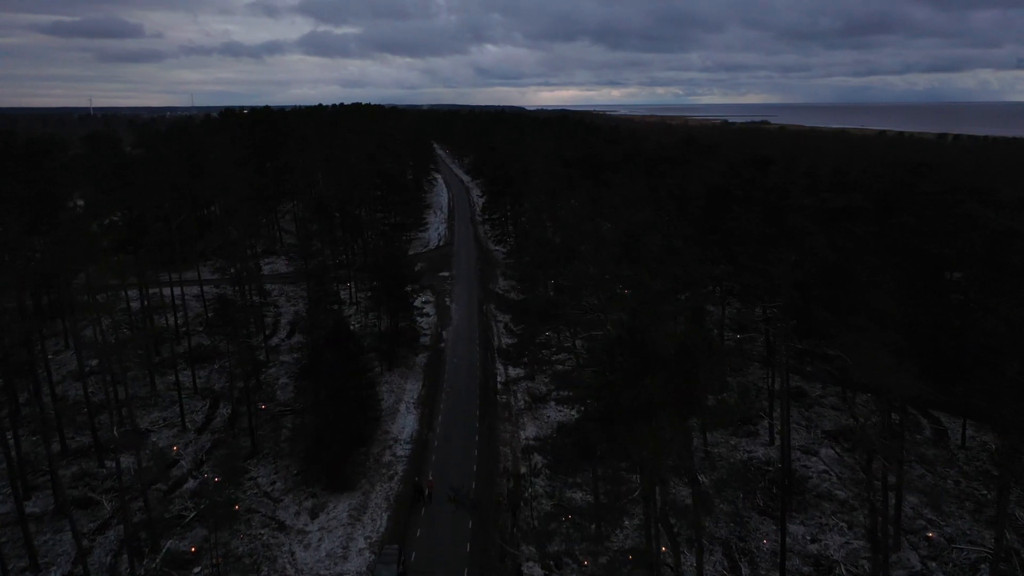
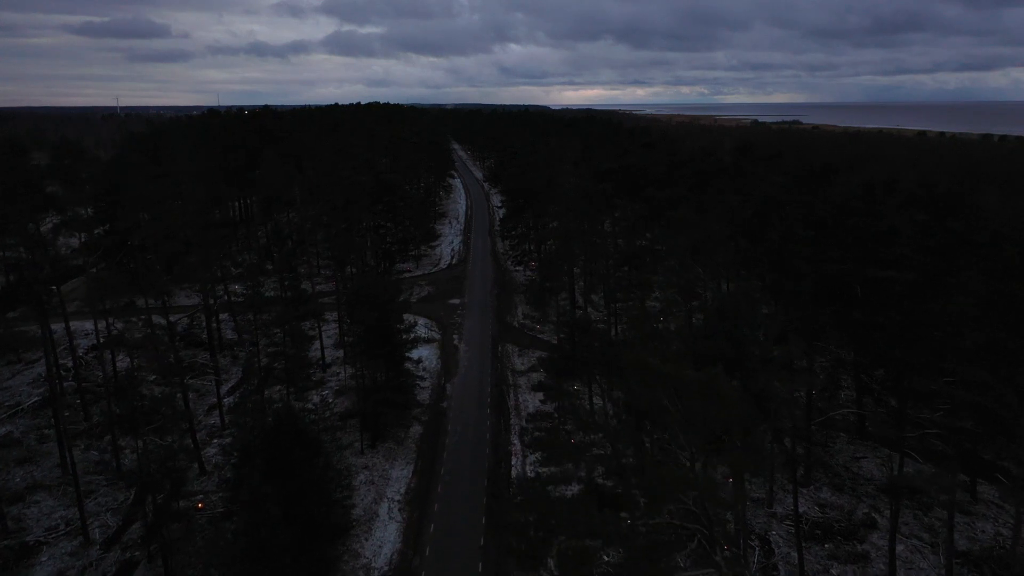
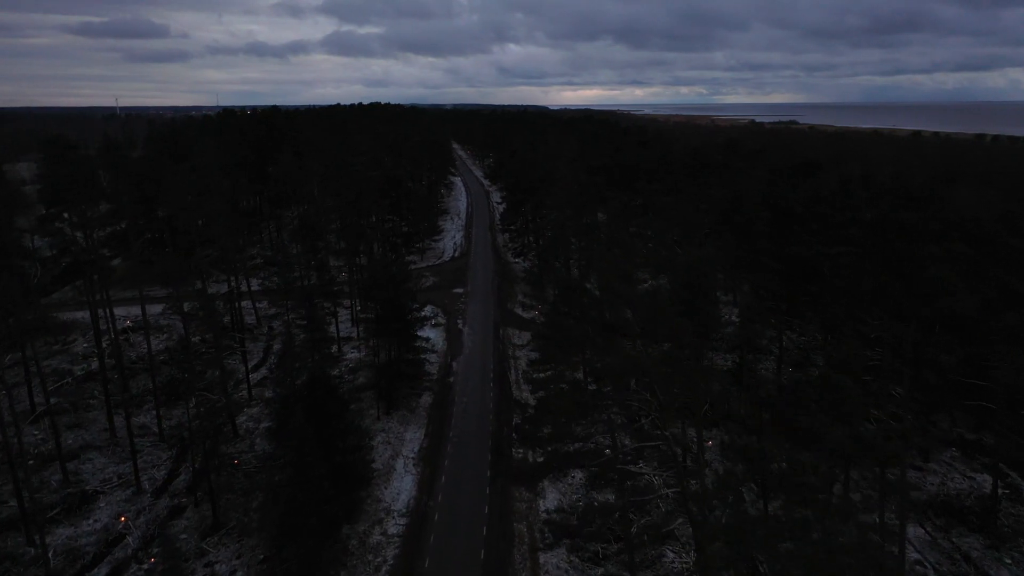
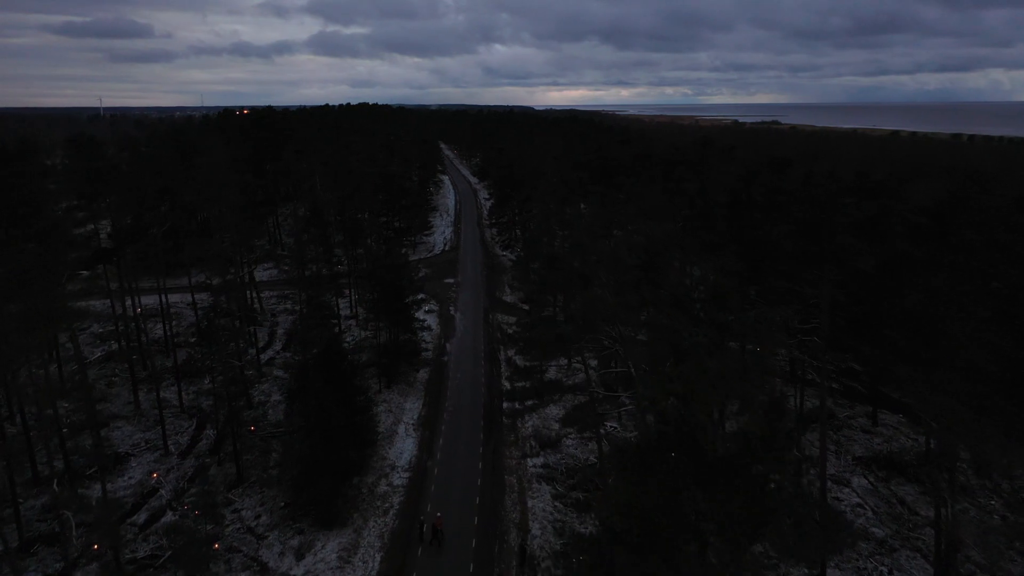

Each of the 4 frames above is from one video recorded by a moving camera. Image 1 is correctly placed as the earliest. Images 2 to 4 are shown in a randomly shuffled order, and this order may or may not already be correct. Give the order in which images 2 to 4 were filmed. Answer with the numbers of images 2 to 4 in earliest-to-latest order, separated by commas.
4, 3, 2
